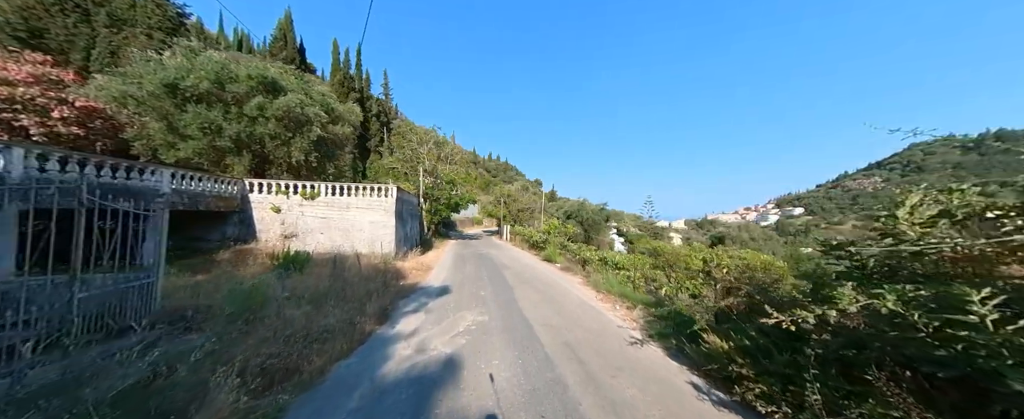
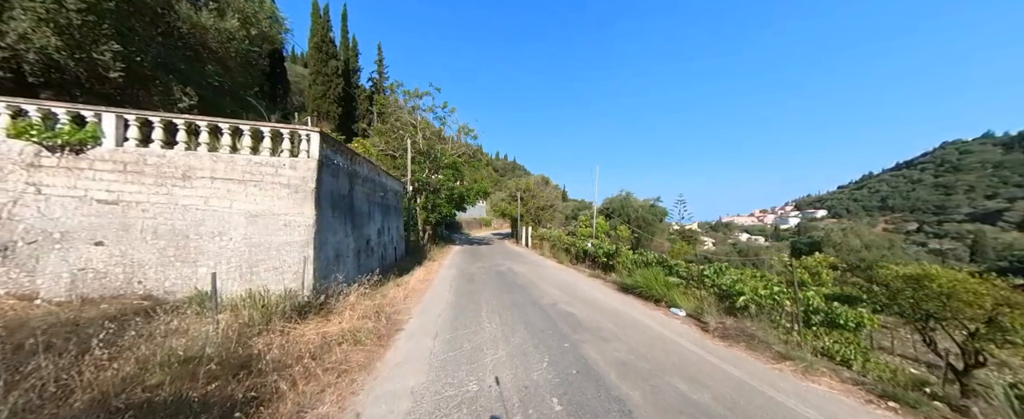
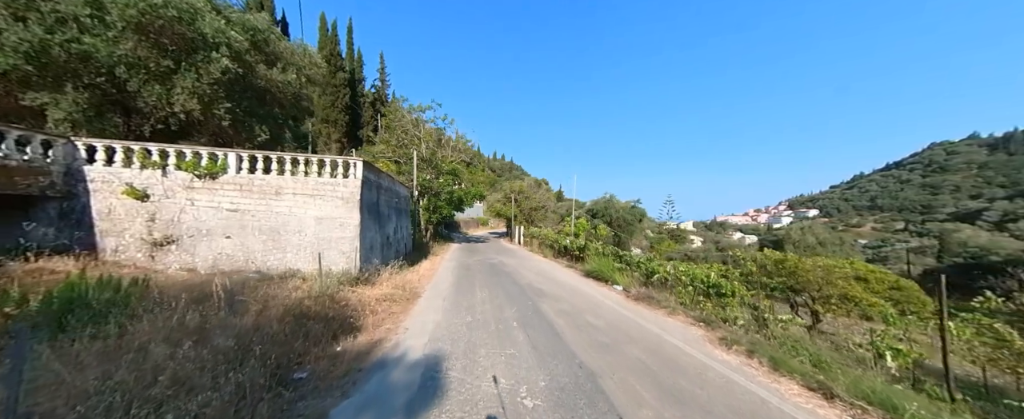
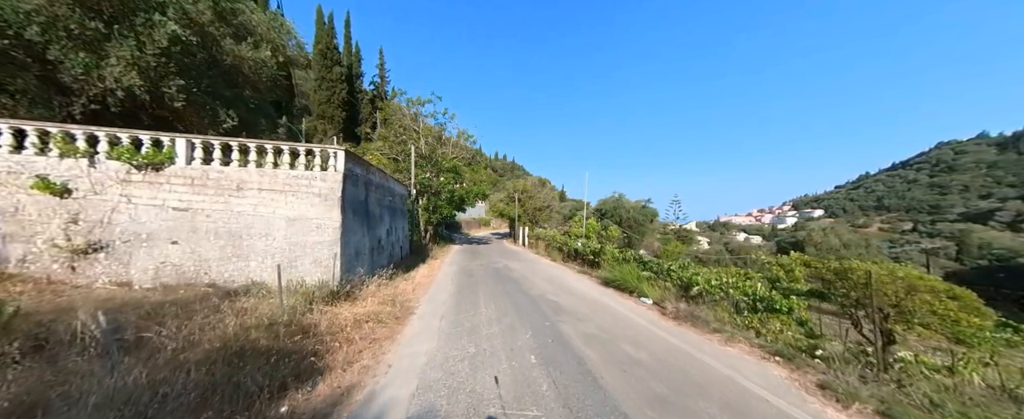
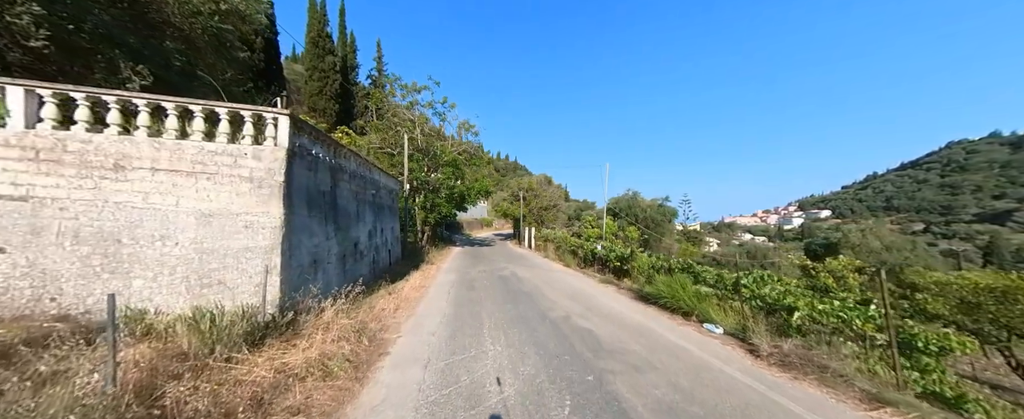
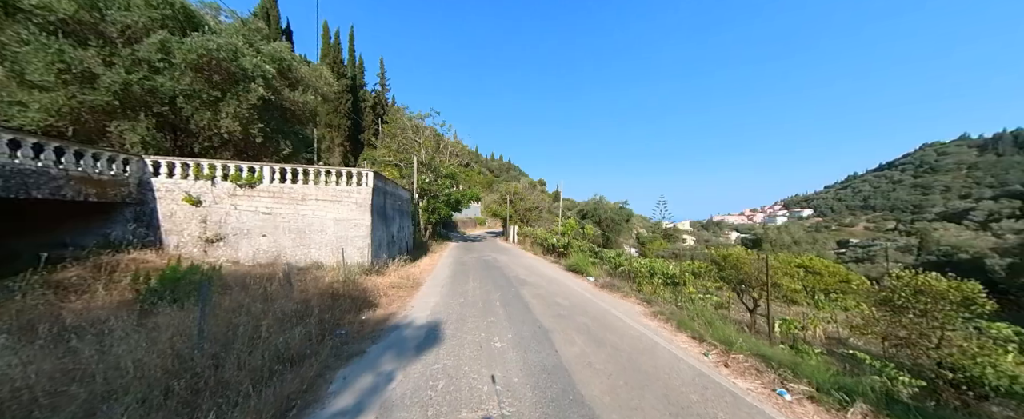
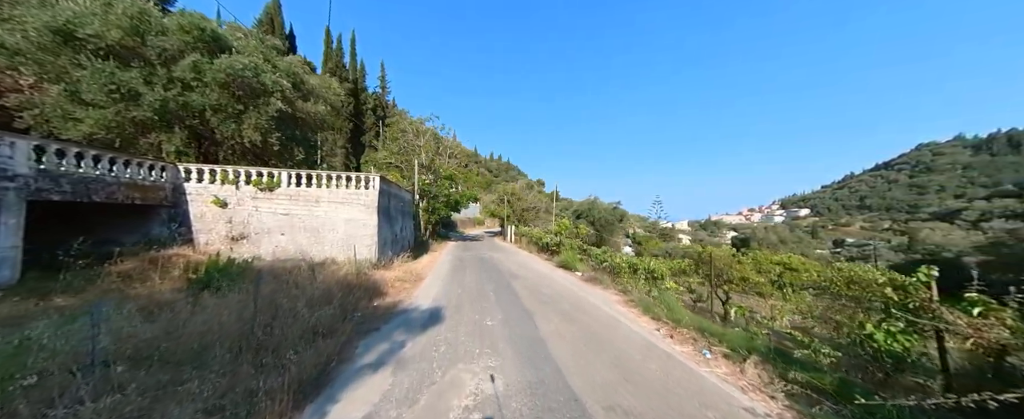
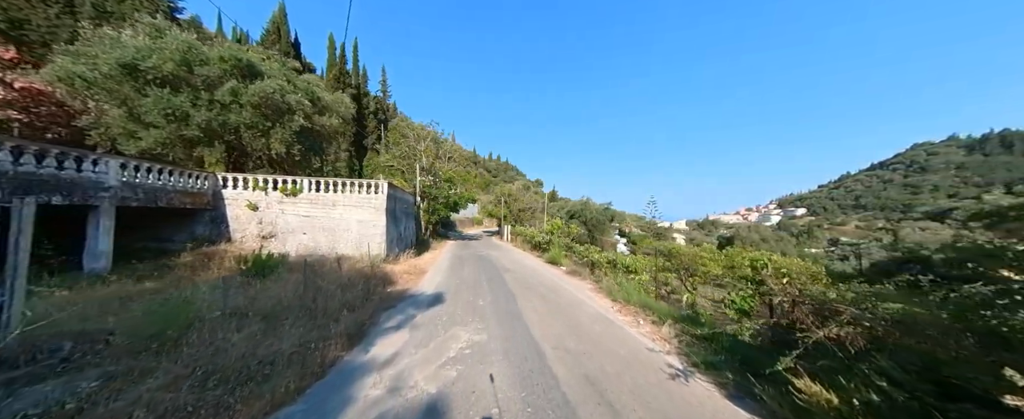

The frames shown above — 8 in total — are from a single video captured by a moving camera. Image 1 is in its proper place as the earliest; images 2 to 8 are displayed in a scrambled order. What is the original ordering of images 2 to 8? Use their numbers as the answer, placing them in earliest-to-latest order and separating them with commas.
8, 7, 6, 3, 4, 2, 5
